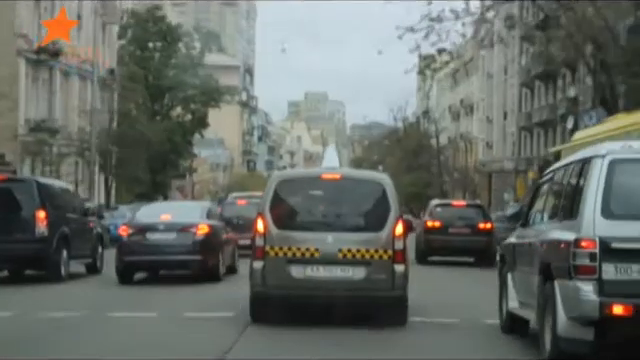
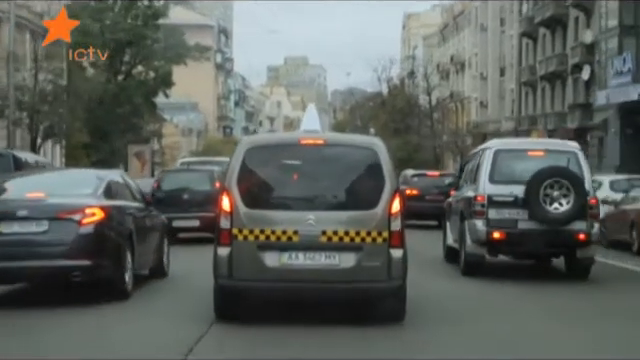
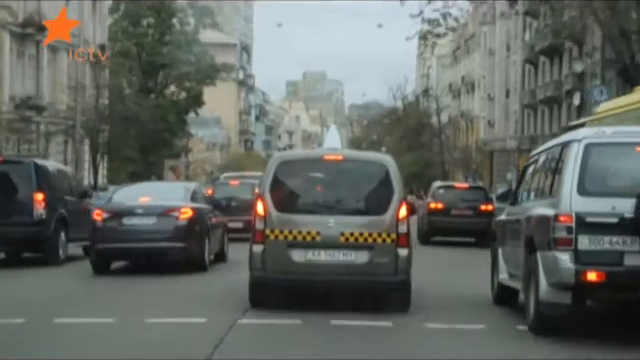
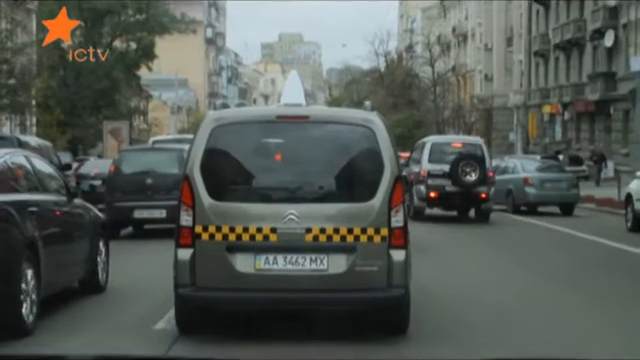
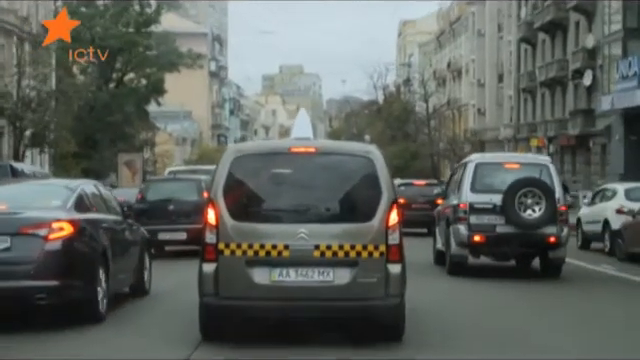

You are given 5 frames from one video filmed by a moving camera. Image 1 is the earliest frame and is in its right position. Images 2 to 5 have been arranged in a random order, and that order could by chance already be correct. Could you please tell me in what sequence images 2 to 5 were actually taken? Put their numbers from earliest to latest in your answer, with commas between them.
3, 2, 5, 4
